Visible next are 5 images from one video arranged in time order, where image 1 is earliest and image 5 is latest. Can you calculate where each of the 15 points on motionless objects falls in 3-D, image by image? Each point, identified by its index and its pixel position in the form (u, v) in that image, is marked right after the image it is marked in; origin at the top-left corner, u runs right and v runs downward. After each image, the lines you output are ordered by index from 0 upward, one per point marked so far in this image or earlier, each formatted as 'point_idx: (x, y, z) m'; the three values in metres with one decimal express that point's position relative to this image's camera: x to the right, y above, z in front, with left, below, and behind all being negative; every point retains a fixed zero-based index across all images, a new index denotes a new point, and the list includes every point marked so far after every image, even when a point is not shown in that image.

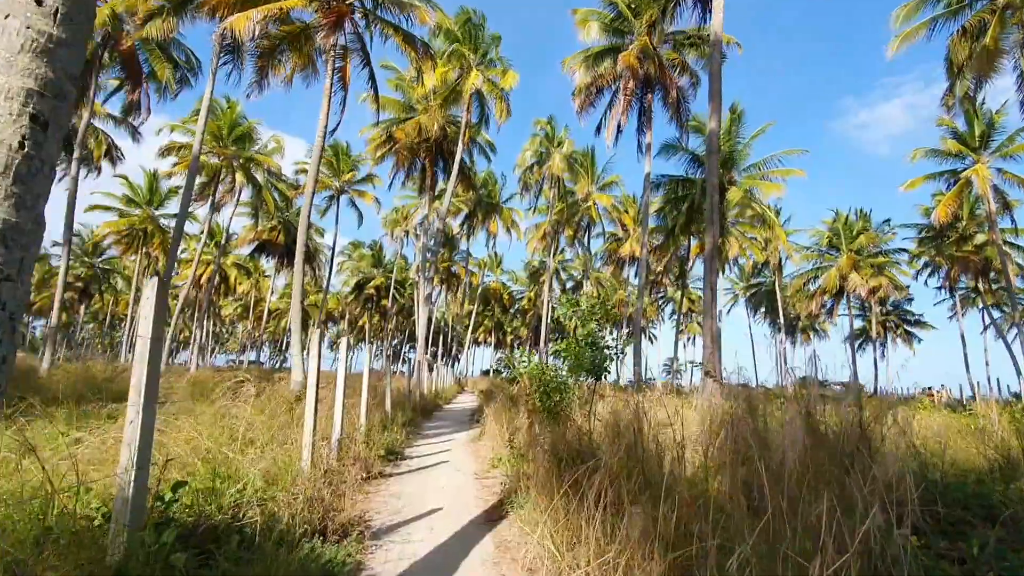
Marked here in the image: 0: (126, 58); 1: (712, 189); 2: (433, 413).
0: (-13.1, +7.7, +19.1) m
1: (+3.4, +1.7, +9.5) m
2: (-1.9, -3.1, +13.8) m
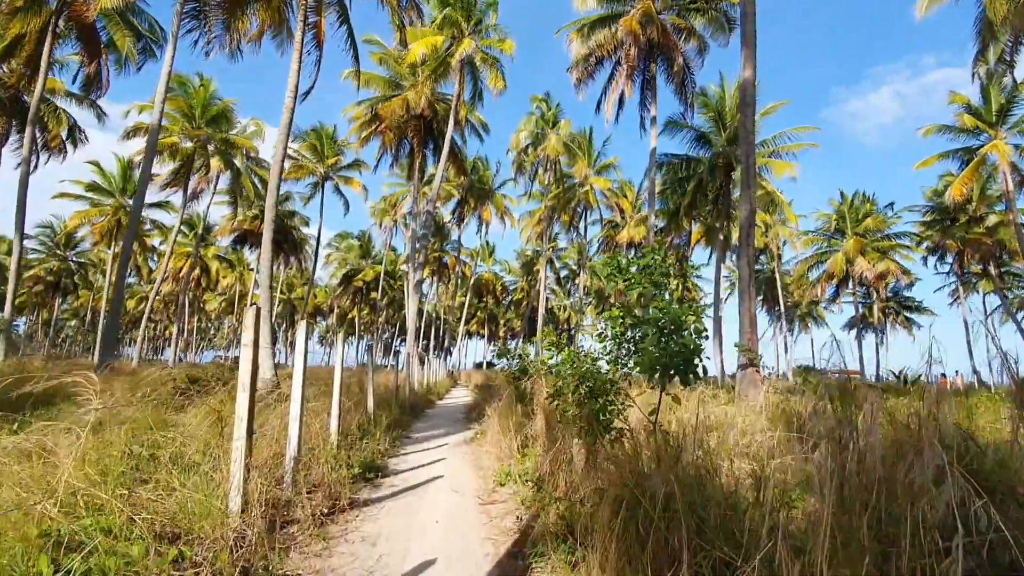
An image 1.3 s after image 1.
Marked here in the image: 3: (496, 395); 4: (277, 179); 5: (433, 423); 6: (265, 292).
0: (-13.2, +8.0, +17.4) m
1: (+3.4, +2.0, +8.2) m
2: (-1.9, -2.7, +12.4) m
3: (-0.3, -2.2, +11.8) m
4: (-4.1, +2.0, +10.0) m
5: (-1.5, -2.5, +10.6) m
6: (-4.2, -0.1, +9.7) m
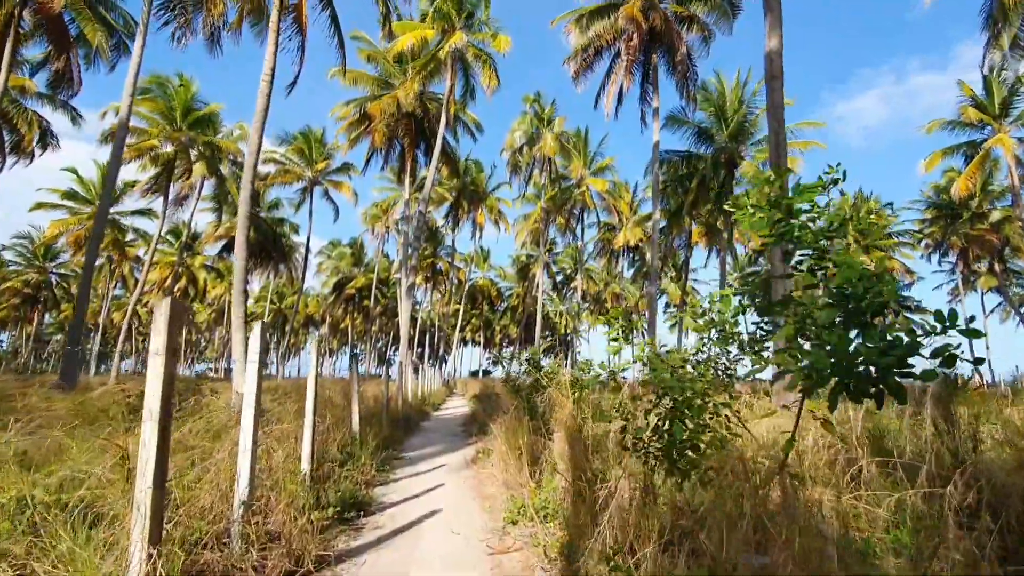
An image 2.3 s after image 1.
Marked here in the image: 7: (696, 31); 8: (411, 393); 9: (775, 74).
0: (-13.4, +7.7, +16.4) m
1: (+3.4, +2.1, +7.3) m
2: (-1.9, -2.8, +11.4) m
3: (-0.3, -2.3, +10.8) m
4: (-4.1, +1.9, +9.0) m
5: (-1.4, -2.6, +9.6) m
6: (-4.2, -0.1, +8.7) m
7: (+5.6, +7.9, +17.4) m
8: (-3.2, -3.3, +17.7) m
9: (+3.4, +2.8, +7.4) m
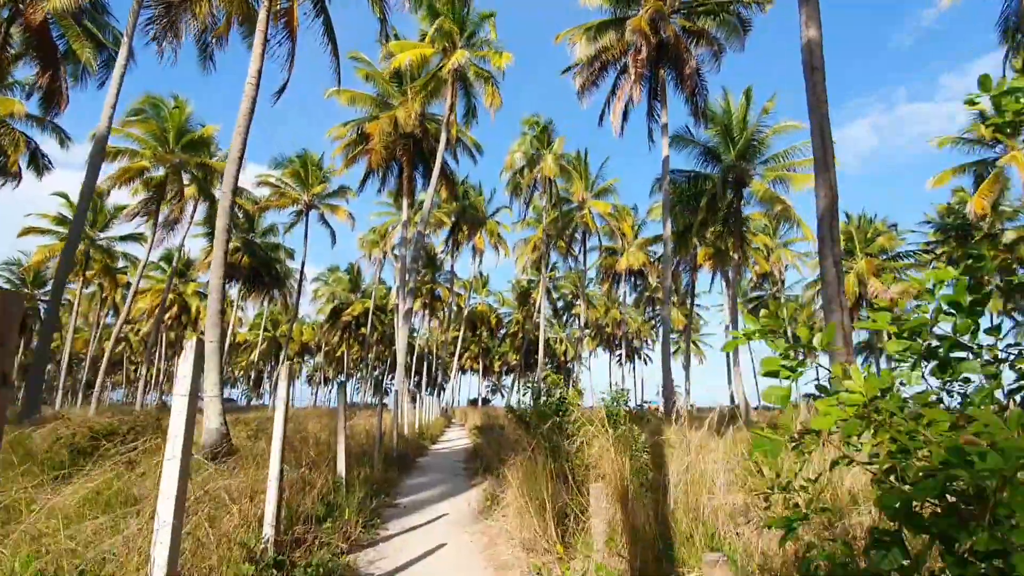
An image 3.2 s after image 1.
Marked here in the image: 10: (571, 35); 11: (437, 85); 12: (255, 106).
0: (-13.4, +7.0, +15.8) m
1: (+3.5, +1.9, +6.5) m
2: (-1.8, -3.2, +10.4) m
3: (-0.2, -2.6, +9.7) m
4: (-4.0, +1.6, +8.1) m
5: (-1.3, -2.9, +8.6) m
6: (-4.1, -0.4, +7.8) m
7: (+5.7, +7.2, +16.8) m
8: (-3.1, -4.0, +16.6) m
9: (+3.5, +2.6, +6.6) m
10: (+1.7, +7.4, +16.7) m
11: (-2.6, +7.2, +19.8) m
12: (-4.0, +2.8, +8.9) m
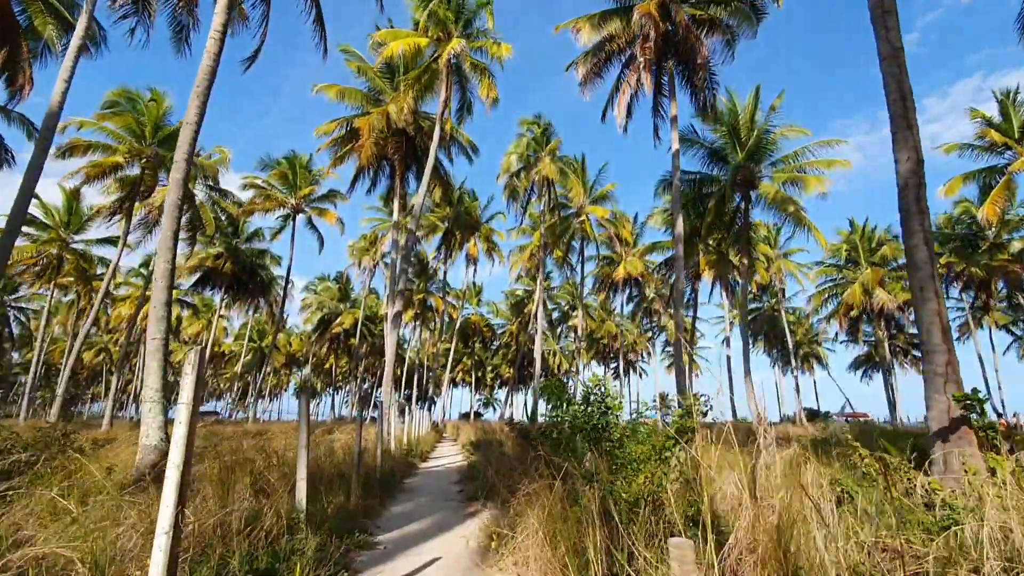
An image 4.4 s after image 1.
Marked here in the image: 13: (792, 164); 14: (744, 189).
0: (-13.4, +7.1, +14.5) m
1: (+3.6, +2.0, +5.4) m
2: (-1.7, -3.1, +9.0) m
3: (-0.1, -2.6, +8.5) m
4: (-4.0, +1.7, +6.9) m
5: (-1.2, -2.8, +7.3) m
6: (-4.0, -0.3, +6.5) m
7: (+5.7, +7.1, +15.9) m
8: (-3.1, -4.0, +15.2) m
9: (+3.6, +2.7, +5.5) m
10: (+1.7, +7.3, +15.7) m
11: (-2.7, +7.0, +18.8) m
12: (-4.0, +2.9, +7.7) m
13: (+9.6, +4.3, +19.4) m
14: (+8.3, +3.5, +20.1) m
